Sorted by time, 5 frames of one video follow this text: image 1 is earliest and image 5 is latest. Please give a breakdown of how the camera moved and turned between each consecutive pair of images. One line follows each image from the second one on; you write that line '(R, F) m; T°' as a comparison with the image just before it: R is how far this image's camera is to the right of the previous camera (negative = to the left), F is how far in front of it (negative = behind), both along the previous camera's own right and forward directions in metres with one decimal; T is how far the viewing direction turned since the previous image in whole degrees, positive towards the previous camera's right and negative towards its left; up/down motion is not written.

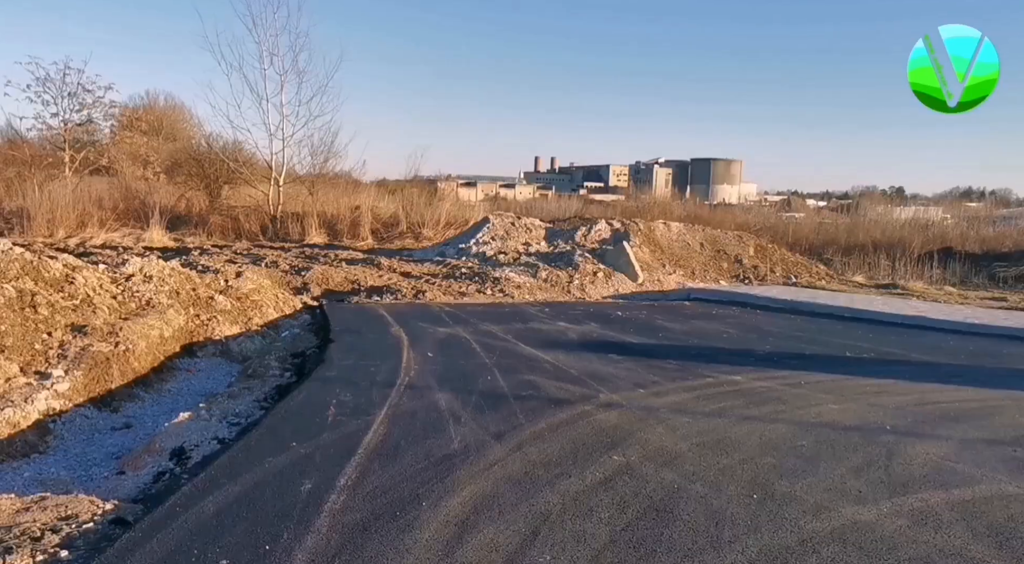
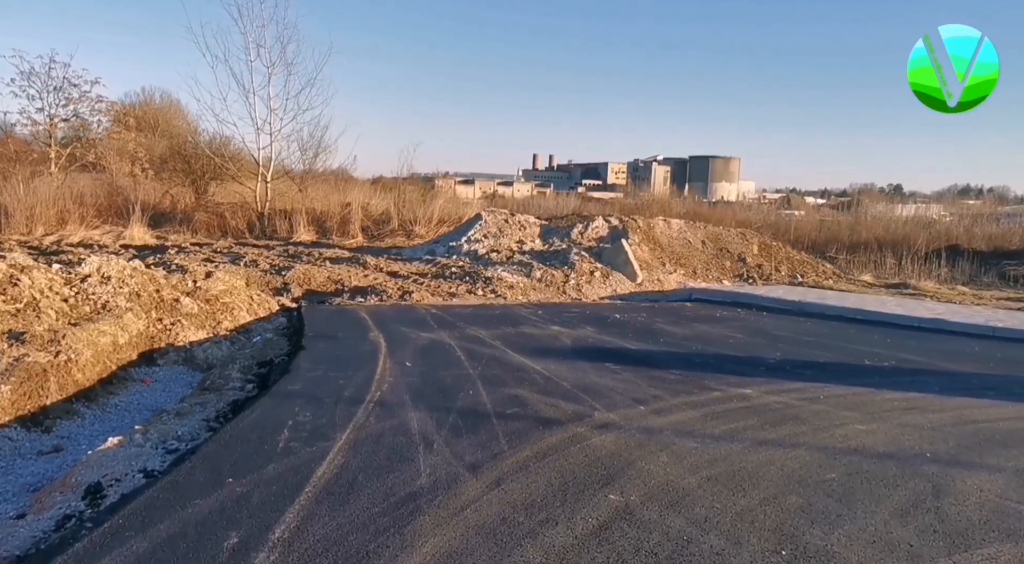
(+0.1, +0.7) m; 0°
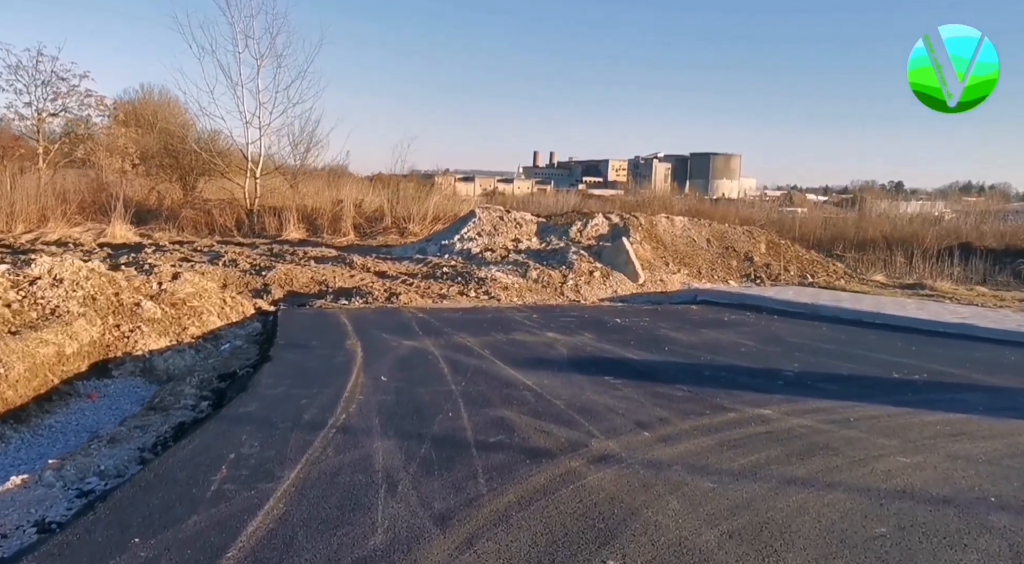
(+0.1, +0.7) m; 0°
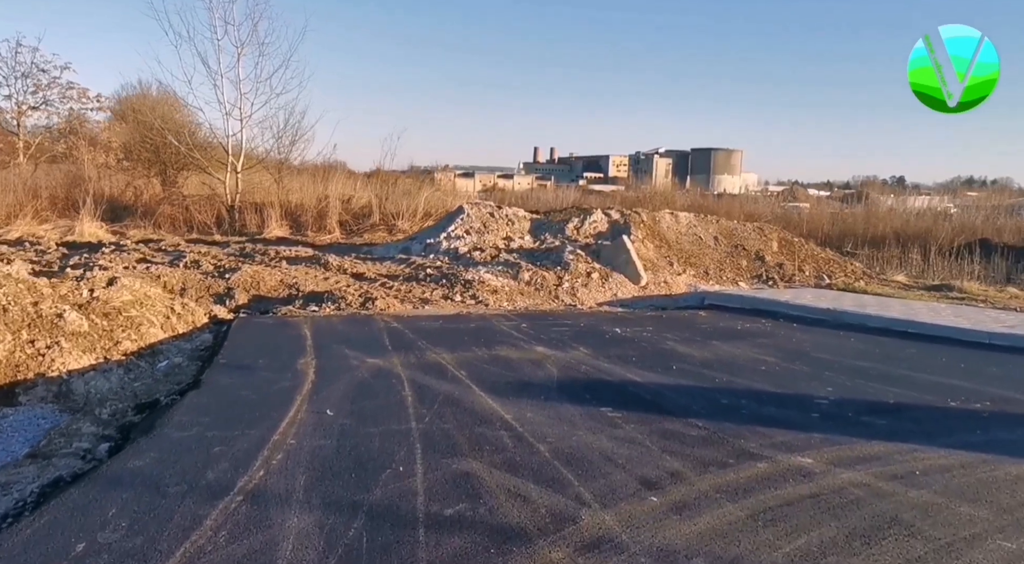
(+0.2, +1.2) m; 0°
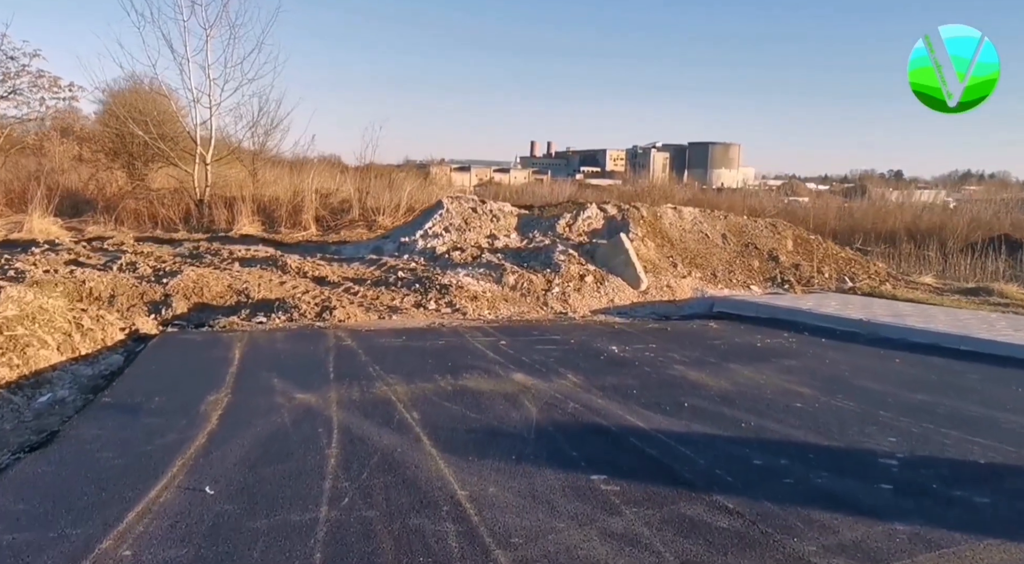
(+0.2, +1.4) m; 0°
